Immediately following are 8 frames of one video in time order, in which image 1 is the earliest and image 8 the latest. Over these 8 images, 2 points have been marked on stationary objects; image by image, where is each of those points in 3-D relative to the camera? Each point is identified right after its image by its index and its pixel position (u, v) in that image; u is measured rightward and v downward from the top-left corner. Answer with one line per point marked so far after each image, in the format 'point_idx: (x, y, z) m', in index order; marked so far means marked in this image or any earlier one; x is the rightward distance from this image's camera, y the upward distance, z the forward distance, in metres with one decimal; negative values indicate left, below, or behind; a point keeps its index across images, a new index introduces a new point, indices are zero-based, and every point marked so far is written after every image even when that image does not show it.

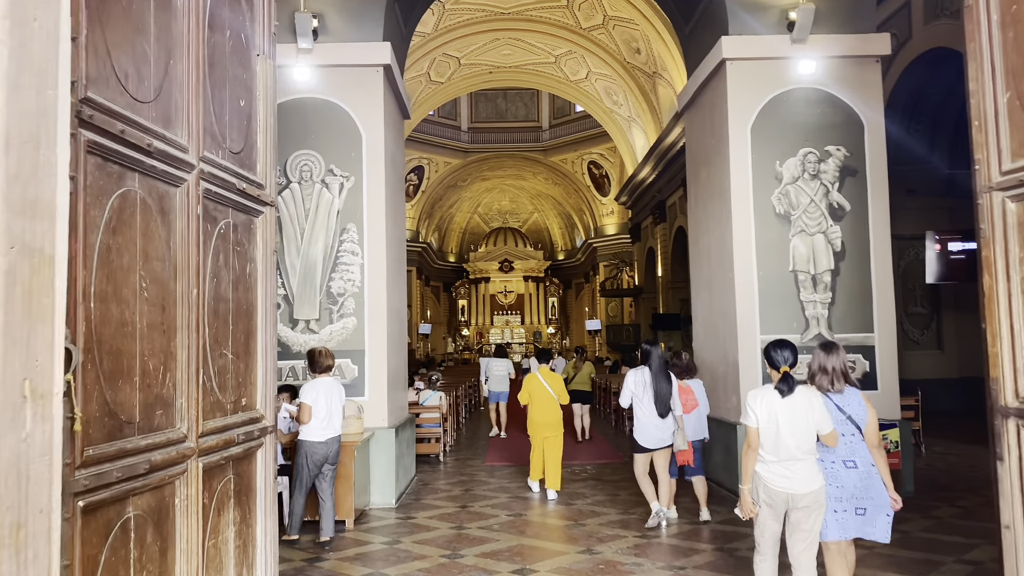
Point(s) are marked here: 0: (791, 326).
0: (+2.4, -0.3, +7.1) m
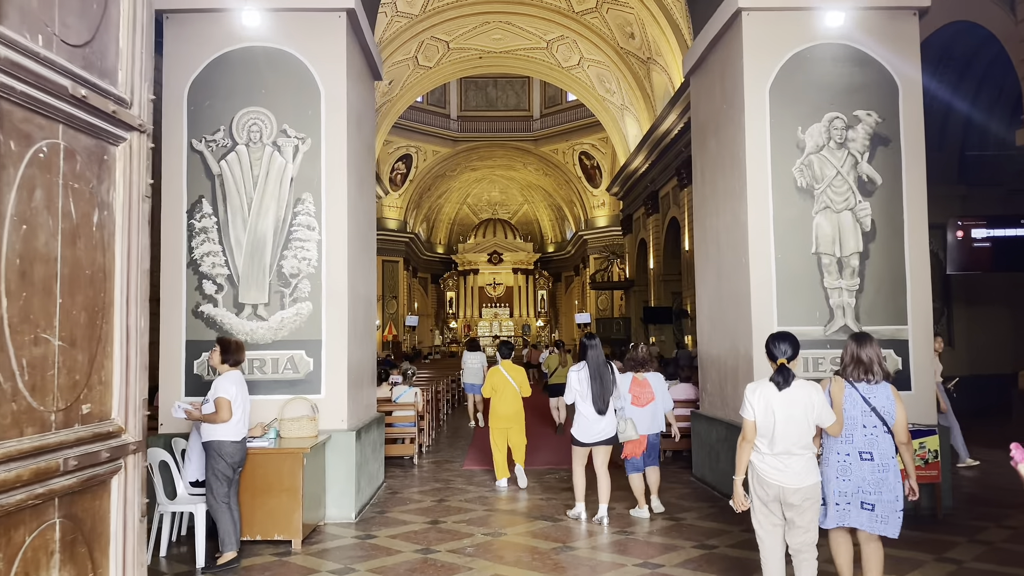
0: (+2.3, -0.2, +6.2) m
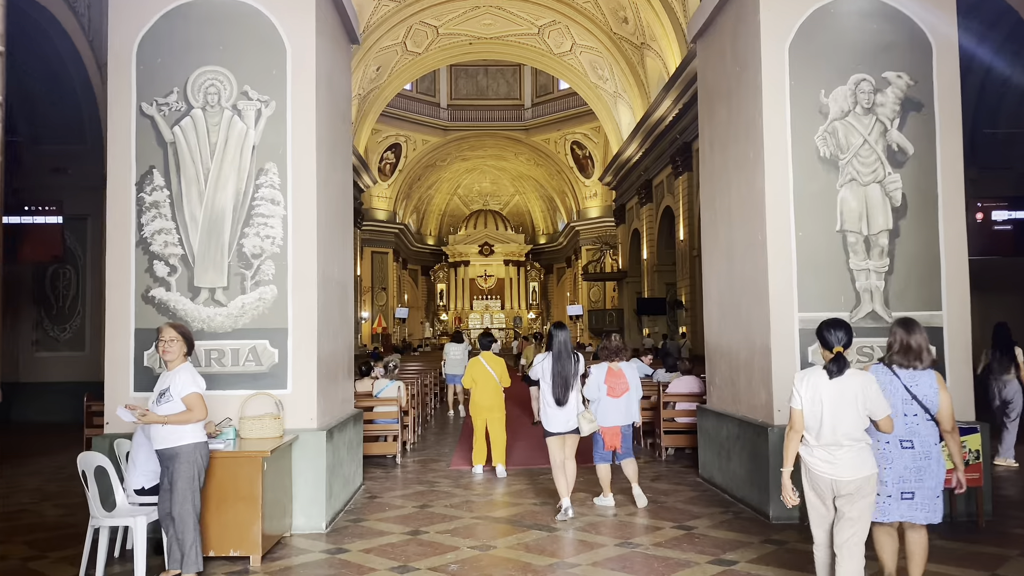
0: (+2.2, -0.1, +5.5) m
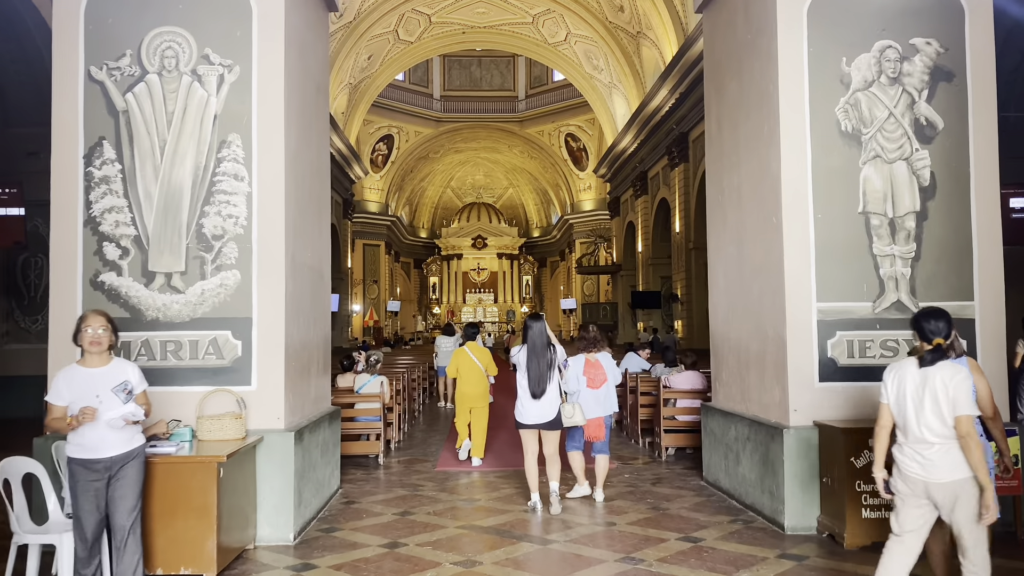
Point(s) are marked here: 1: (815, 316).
0: (+2.1, 0.0, +5.0) m
1: (+1.9, -0.2, +5.0) m
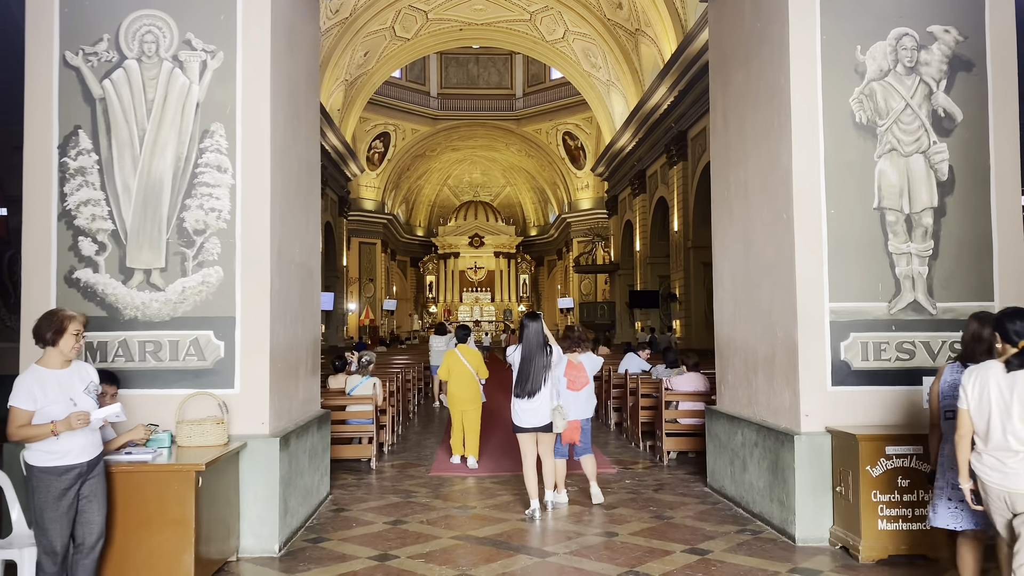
0: (+2.1, 0.0, +4.8) m
1: (+1.9, -0.2, +4.8) m
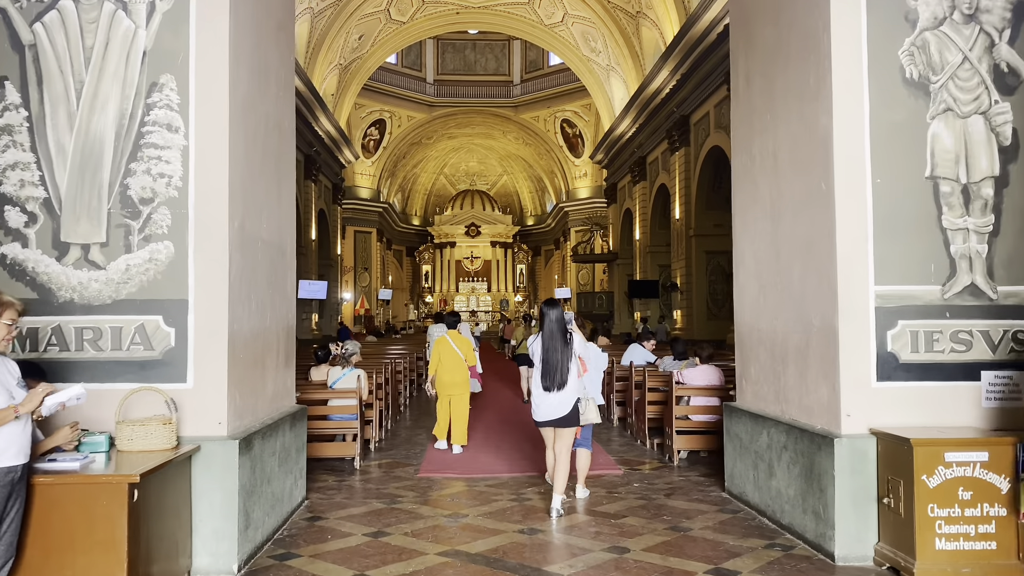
0: (+2.1, +0.1, +4.2) m
1: (+1.8, -0.1, +4.2) m
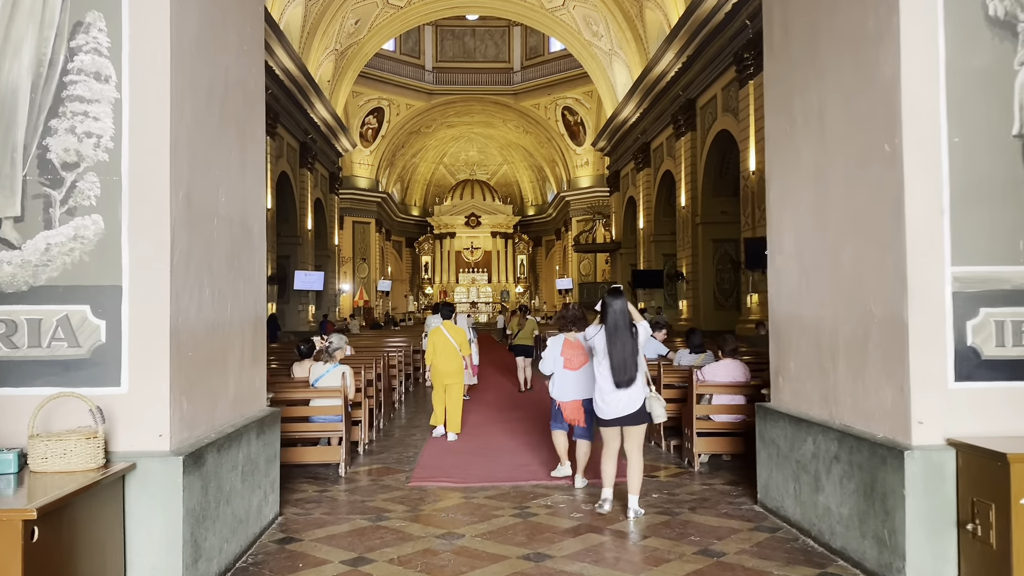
0: (+2.1, +0.2, +3.5) m
1: (+1.9, 0.0, +3.4) m
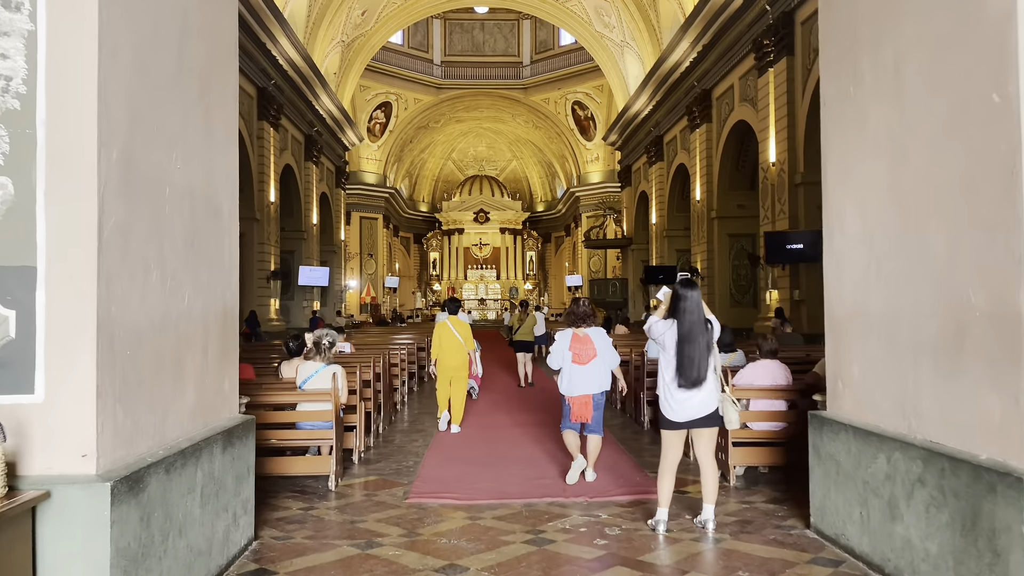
0: (+2.2, +0.2, +2.8) m
1: (+1.9, +0.1, +2.7) m
